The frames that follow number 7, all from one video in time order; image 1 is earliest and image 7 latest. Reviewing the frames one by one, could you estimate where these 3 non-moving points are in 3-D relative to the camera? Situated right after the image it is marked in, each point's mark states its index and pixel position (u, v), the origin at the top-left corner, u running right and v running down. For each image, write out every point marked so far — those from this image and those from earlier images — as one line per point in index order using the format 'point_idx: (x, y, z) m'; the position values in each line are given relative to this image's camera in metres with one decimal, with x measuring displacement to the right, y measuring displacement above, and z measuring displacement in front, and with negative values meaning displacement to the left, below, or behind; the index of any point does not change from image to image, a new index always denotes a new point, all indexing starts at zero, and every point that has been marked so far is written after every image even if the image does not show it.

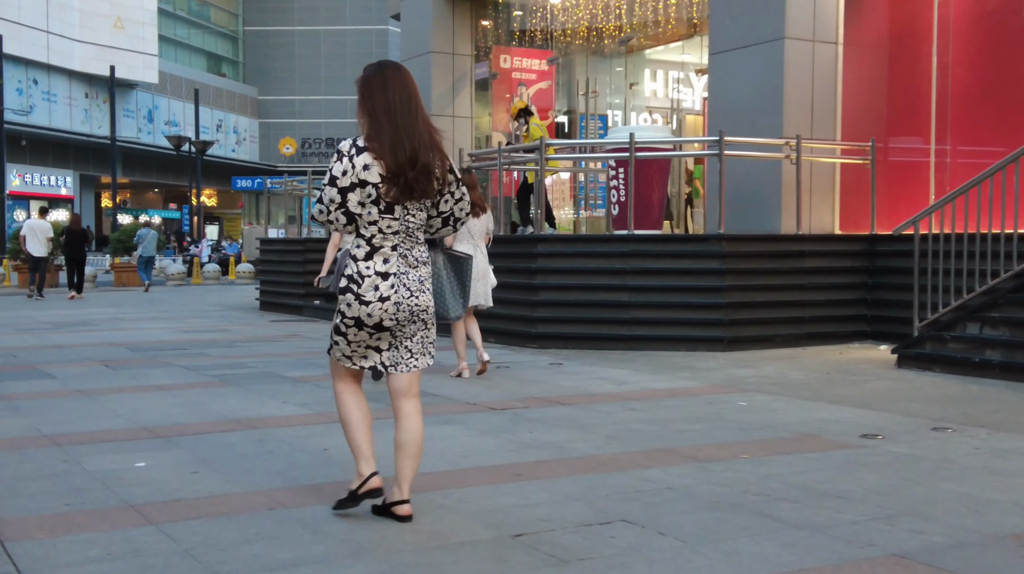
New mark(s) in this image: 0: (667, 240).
0: (+1.5, +0.5, +11.0) m
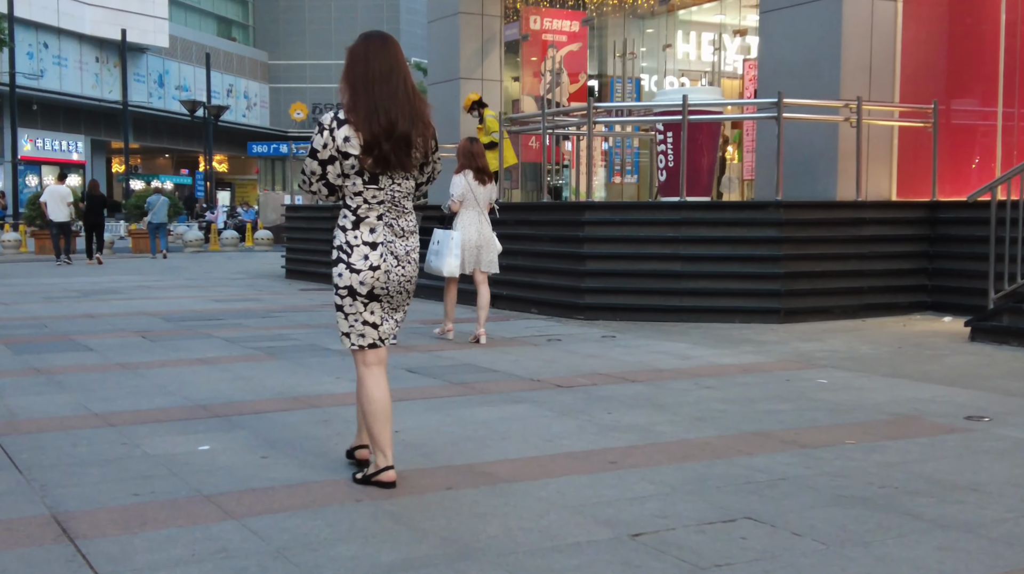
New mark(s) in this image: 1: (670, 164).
0: (+2.0, +0.7, +10.6) m
1: (+1.6, +1.3, +11.6) m
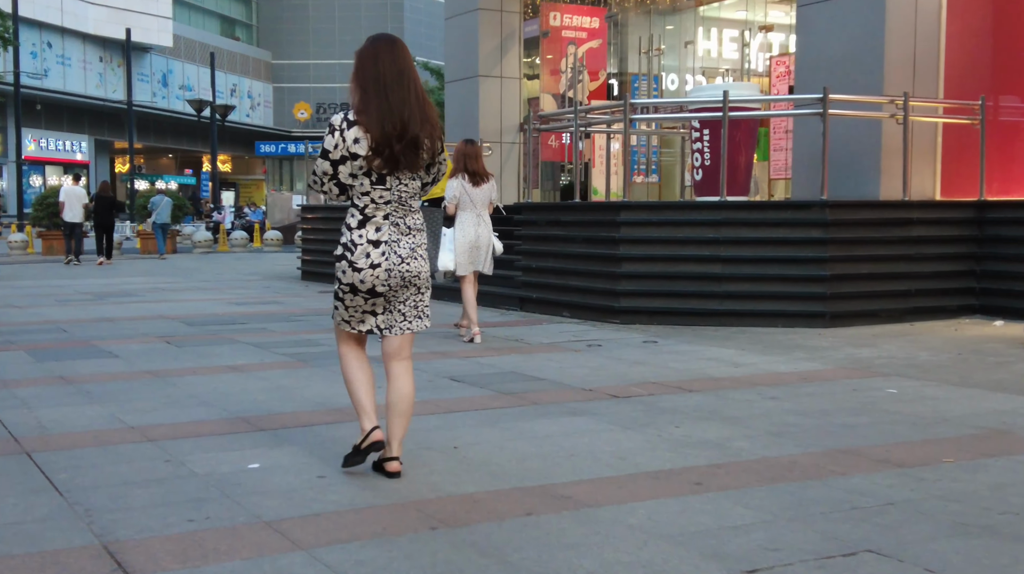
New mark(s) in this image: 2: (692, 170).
0: (+2.3, +0.7, +10.2) m
1: (+1.9, +1.2, +11.3) m
2: (+1.8, +1.2, +11.5) m
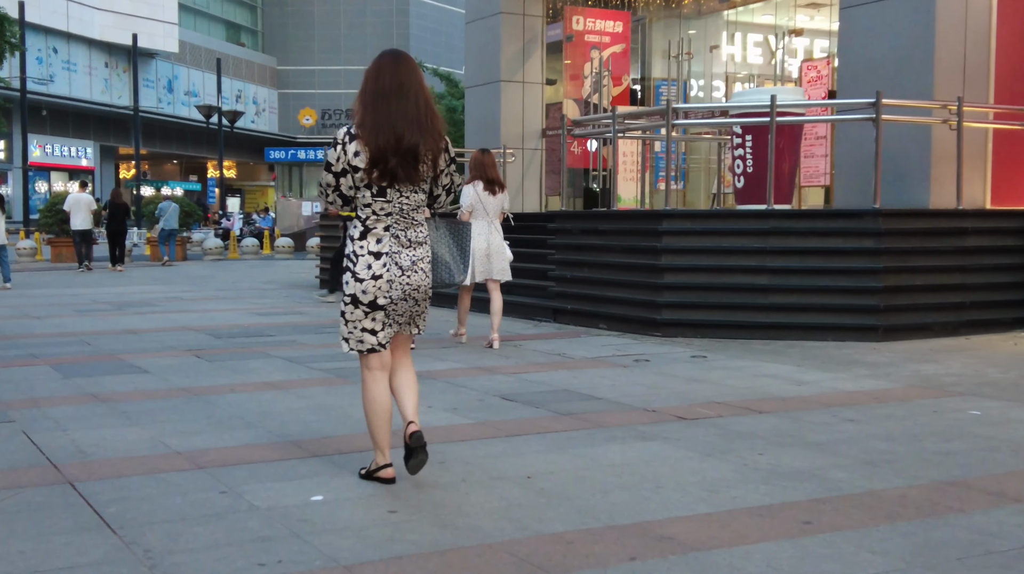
0: (+2.6, +0.6, +9.9) m
1: (+2.3, +1.1, +10.9) m
2: (+2.2, +1.1, +11.2) m
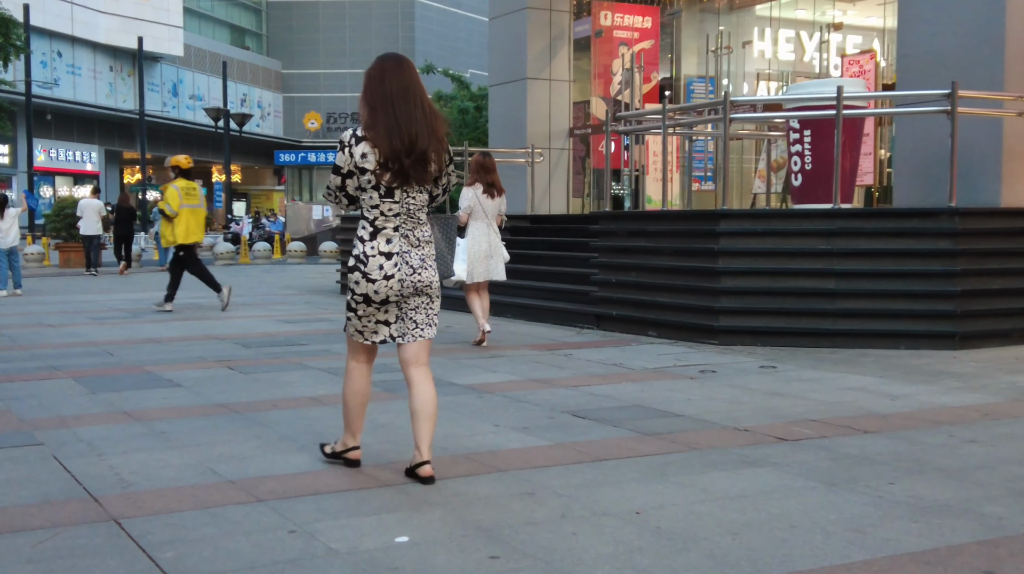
0: (+3.0, +0.6, +9.3) m
1: (+2.7, +1.1, +10.3) m
2: (+2.6, +1.0, +10.6) m
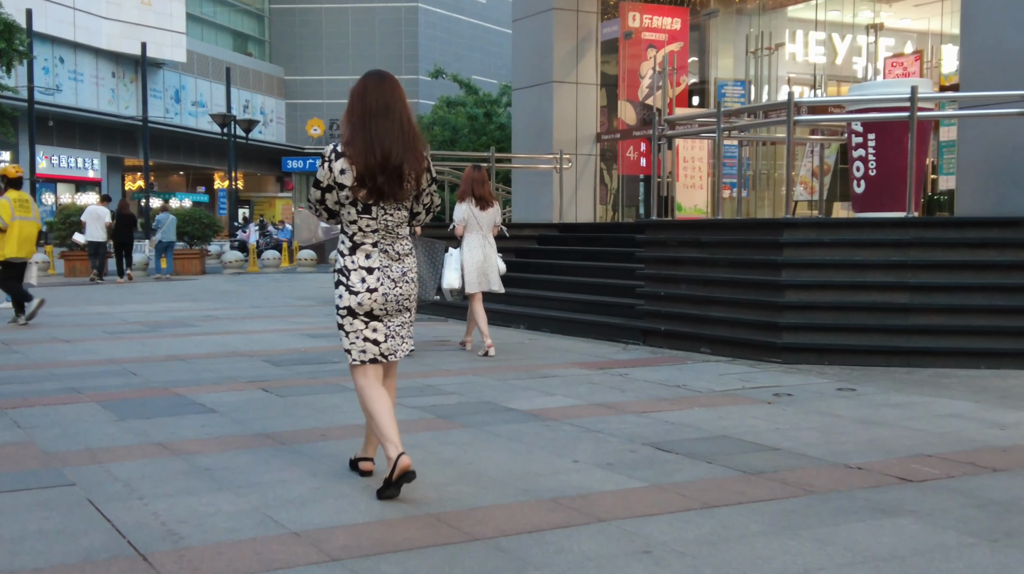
0: (+3.4, +0.5, +8.7) m
1: (+3.1, +1.0, +9.8) m
2: (+3.0, +0.9, +10.0) m
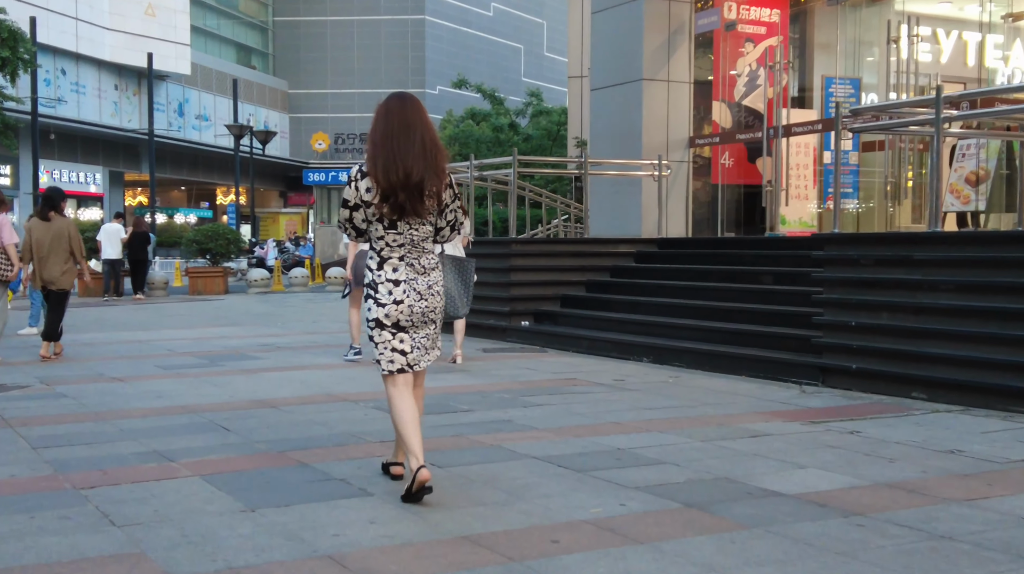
0: (+4.6, +0.3, +6.8) m
1: (+4.3, +0.8, +7.9) m
2: (+4.2, +0.7, +8.1) m
